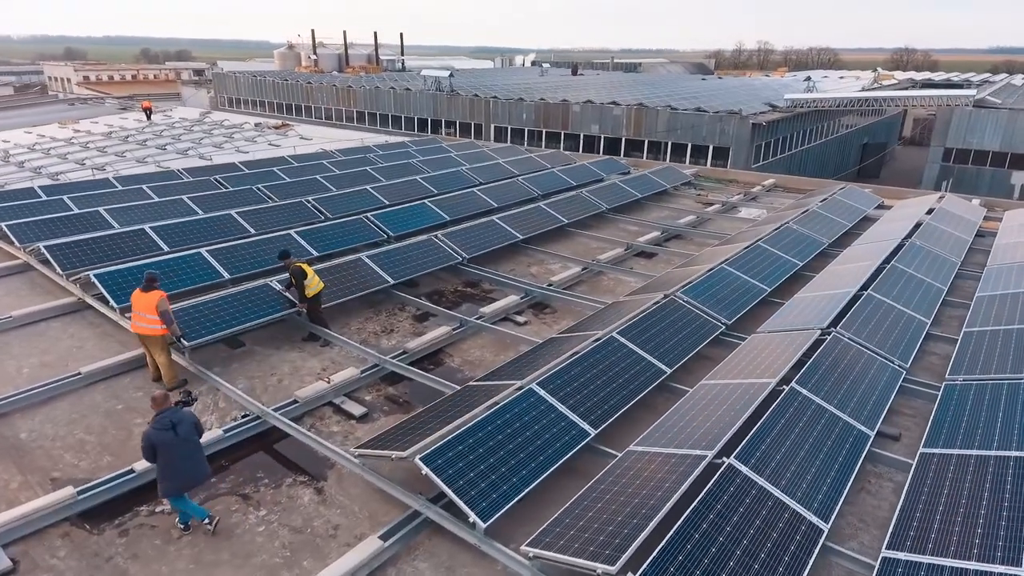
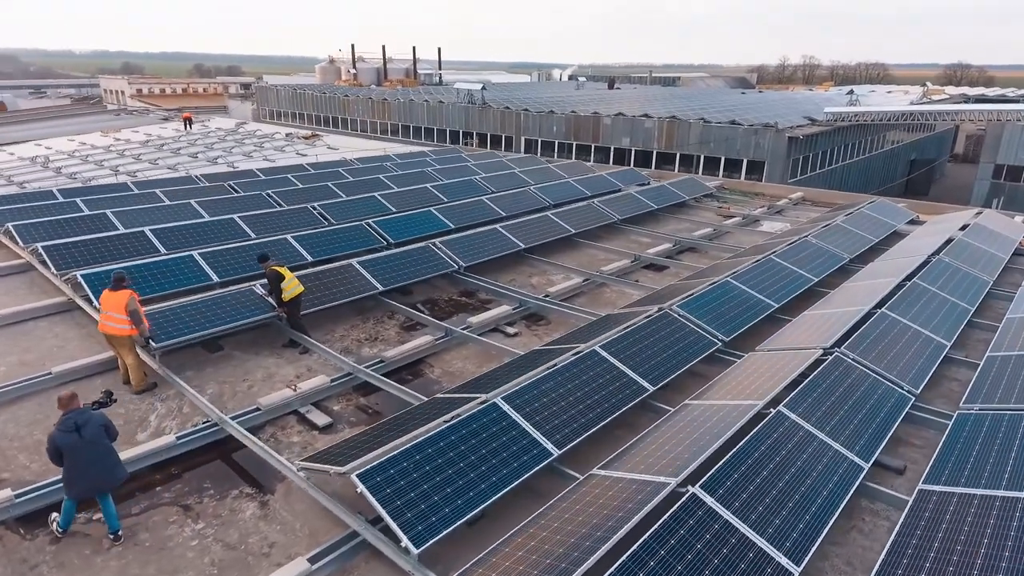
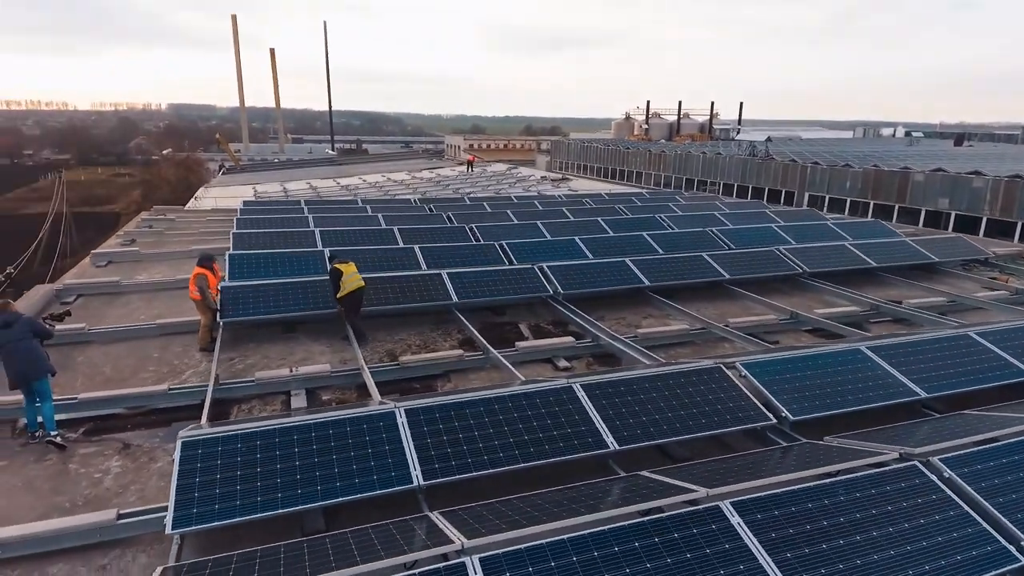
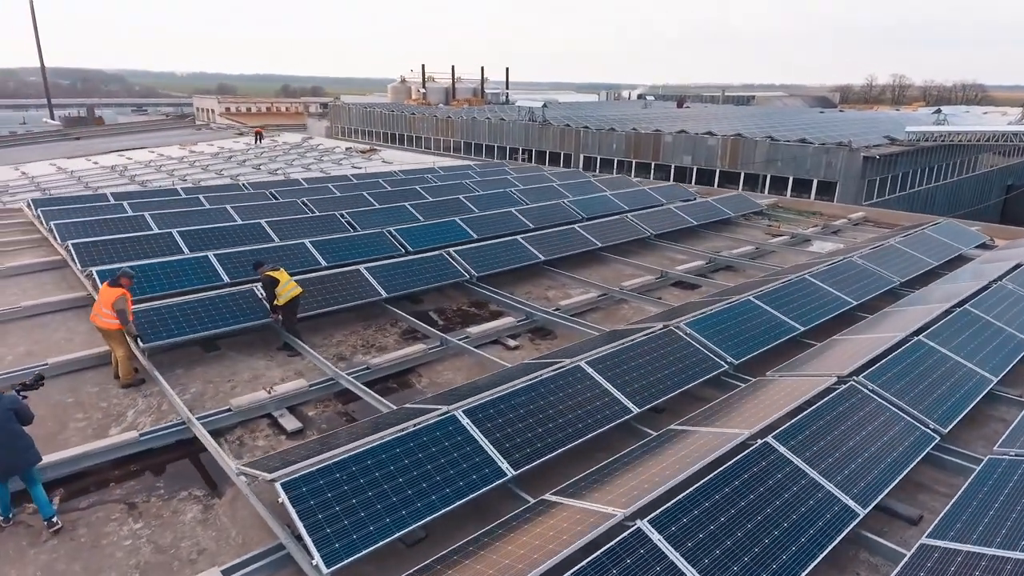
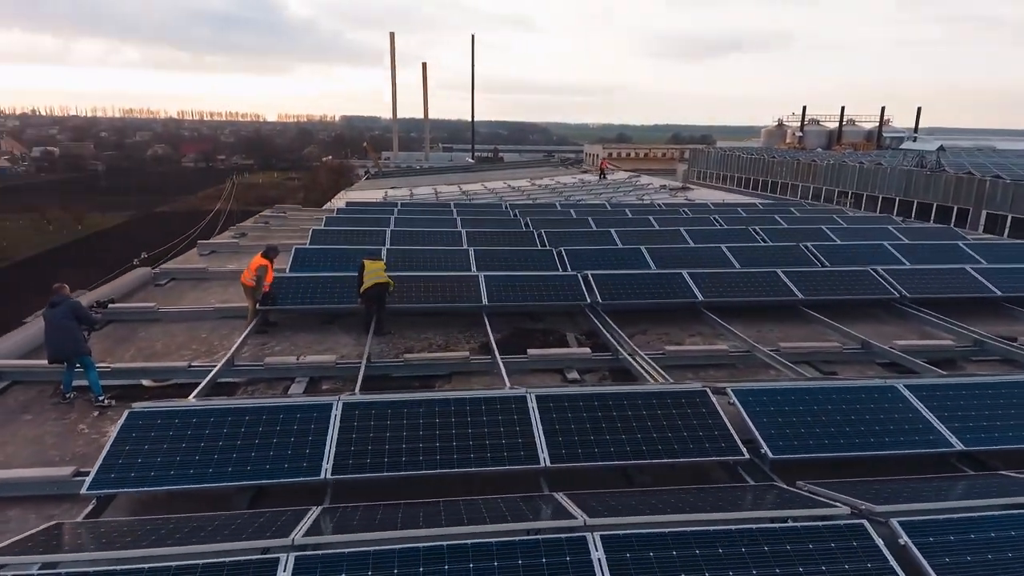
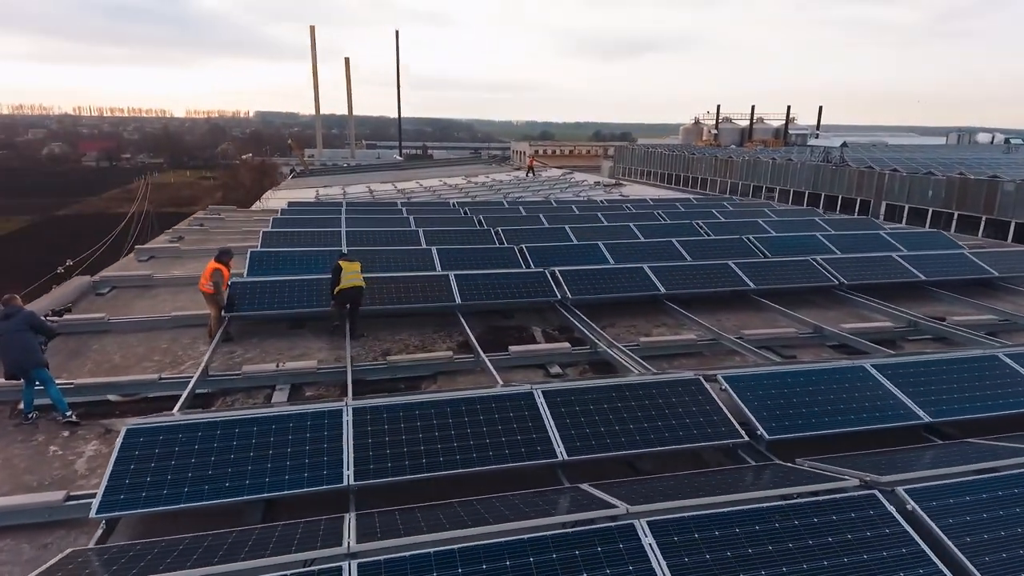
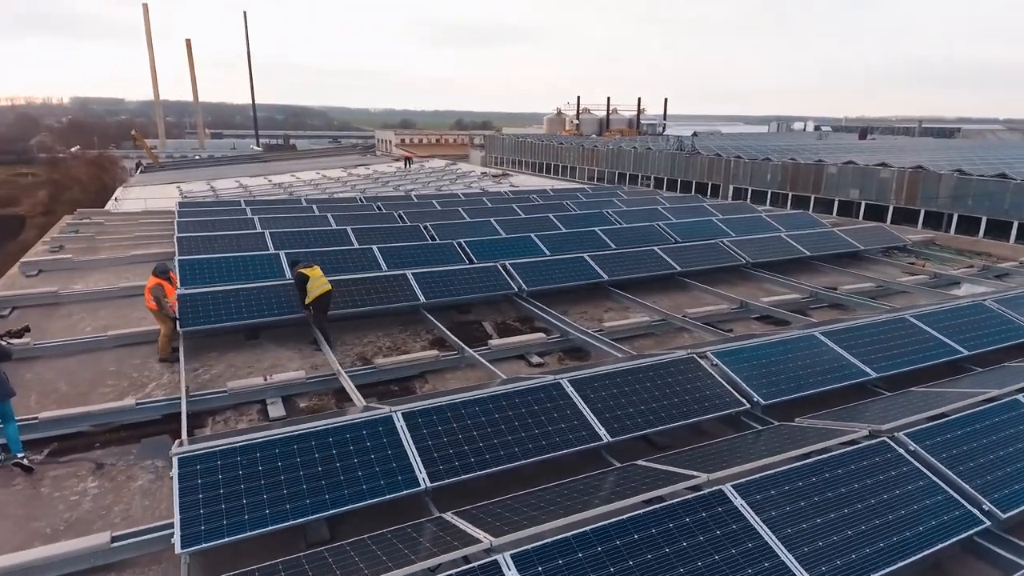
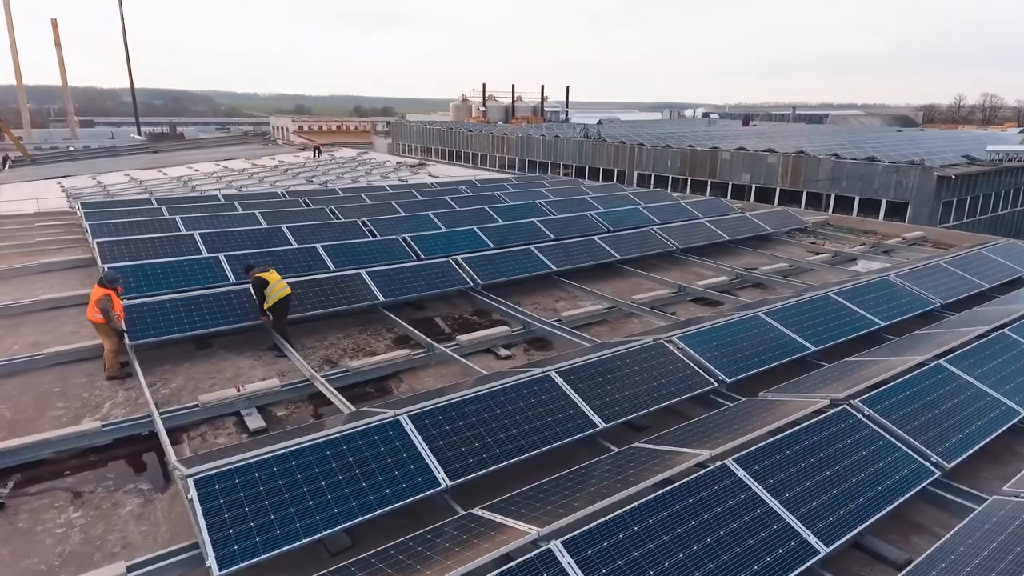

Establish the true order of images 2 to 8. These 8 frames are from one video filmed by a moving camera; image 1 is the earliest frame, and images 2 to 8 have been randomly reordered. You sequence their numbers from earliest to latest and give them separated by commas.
2, 4, 8, 7, 3, 6, 5
